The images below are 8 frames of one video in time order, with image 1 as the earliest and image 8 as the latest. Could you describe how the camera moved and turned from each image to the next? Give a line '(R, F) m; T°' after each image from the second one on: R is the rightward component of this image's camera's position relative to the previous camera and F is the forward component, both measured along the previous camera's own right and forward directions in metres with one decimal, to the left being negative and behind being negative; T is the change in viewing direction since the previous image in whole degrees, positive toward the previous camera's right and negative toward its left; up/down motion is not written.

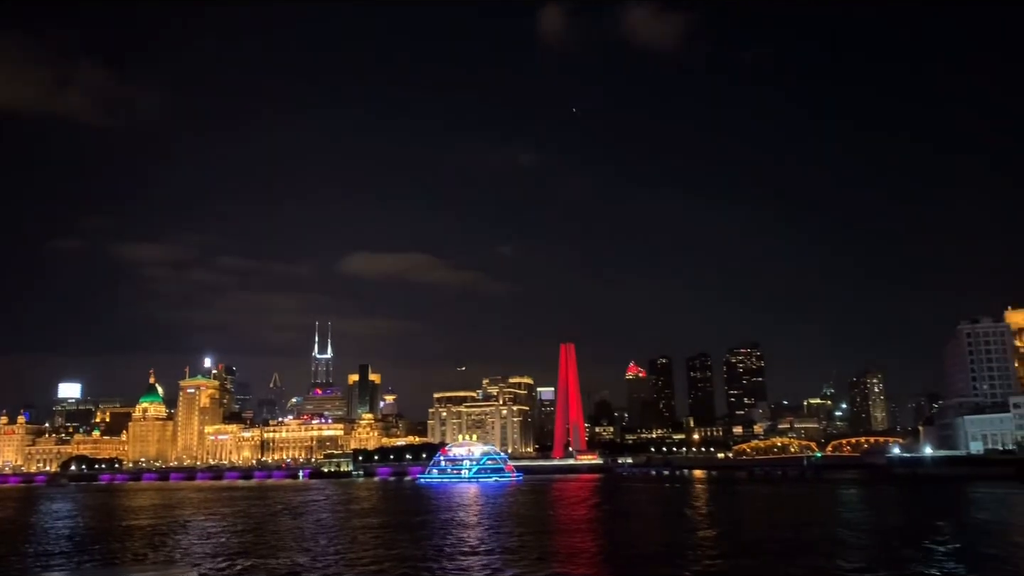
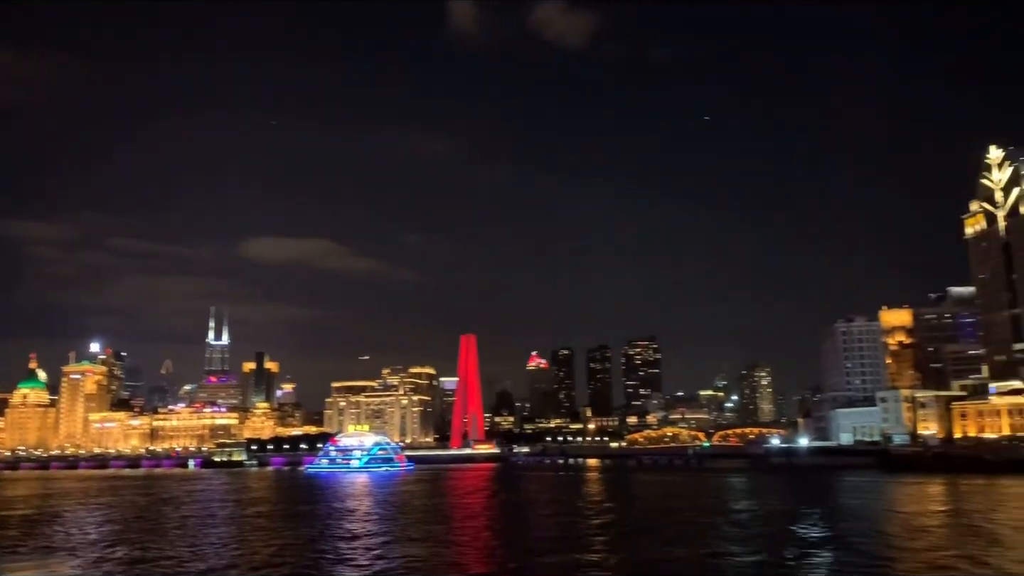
(+0.7, -1.2) m; +6°
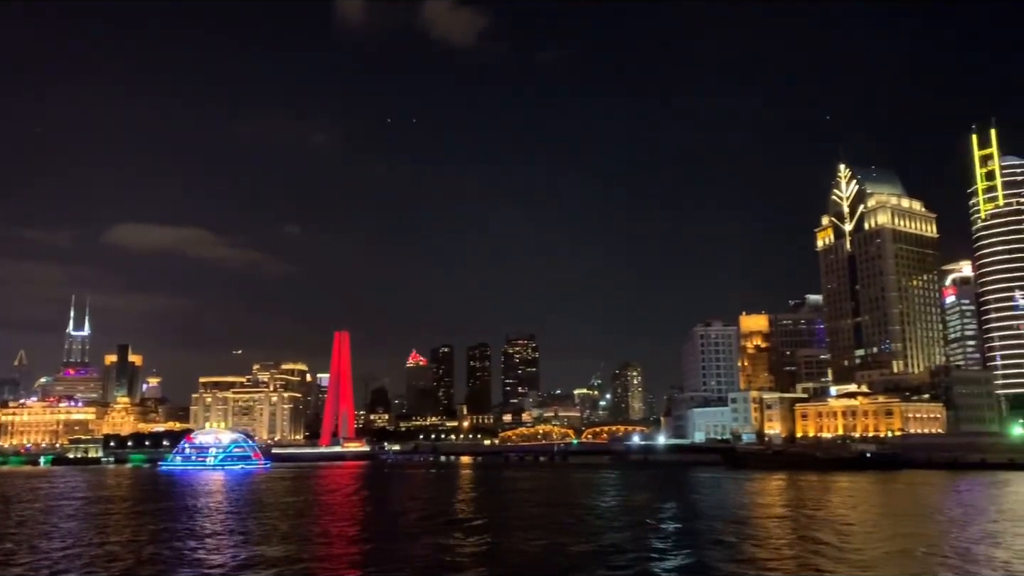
(+1.3, -1.6) m; +8°
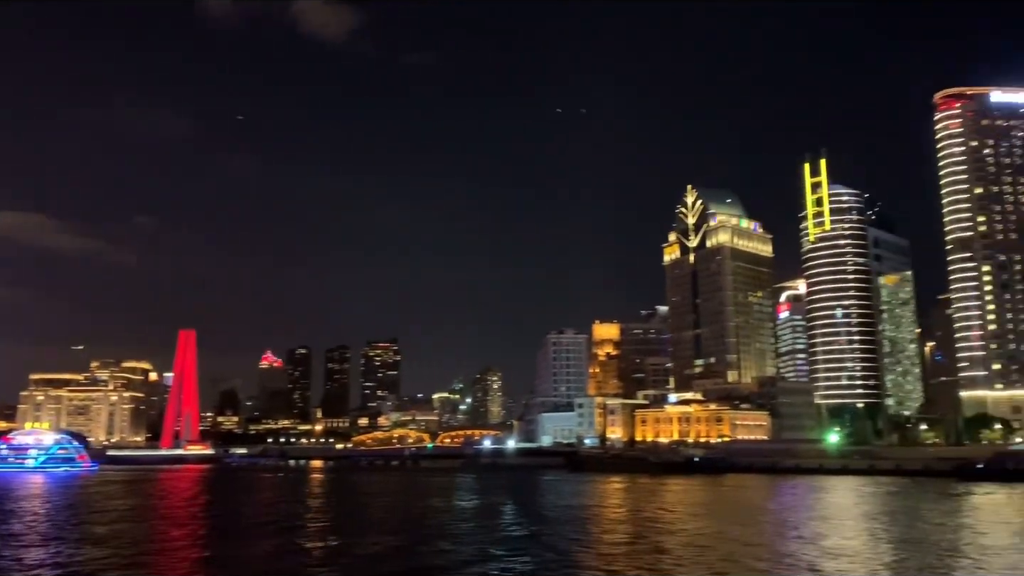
(+1.3, -1.5) m; +9°
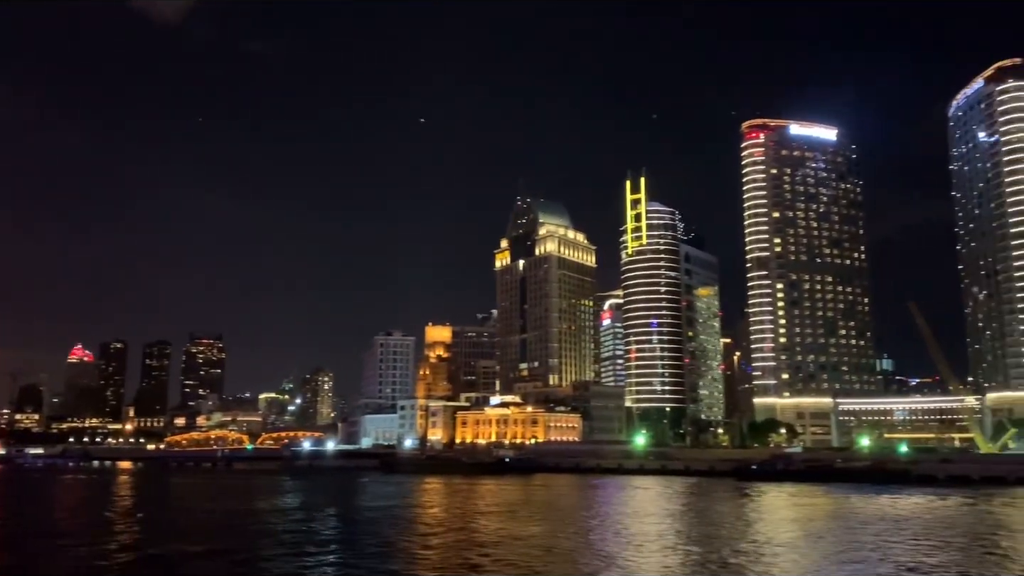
(+1.8, -1.6) m; +11°
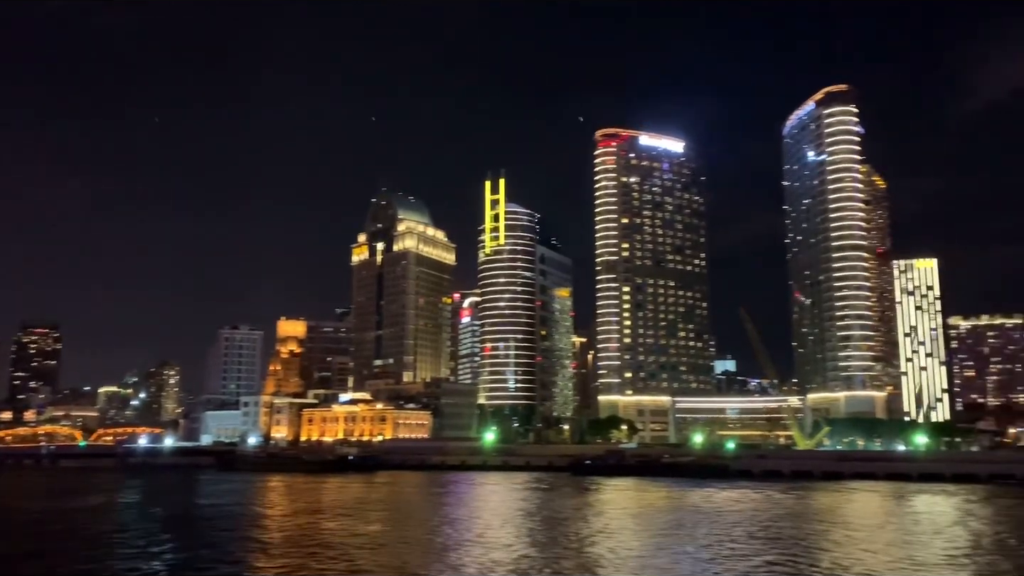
(+1.6, -0.9) m; +9°
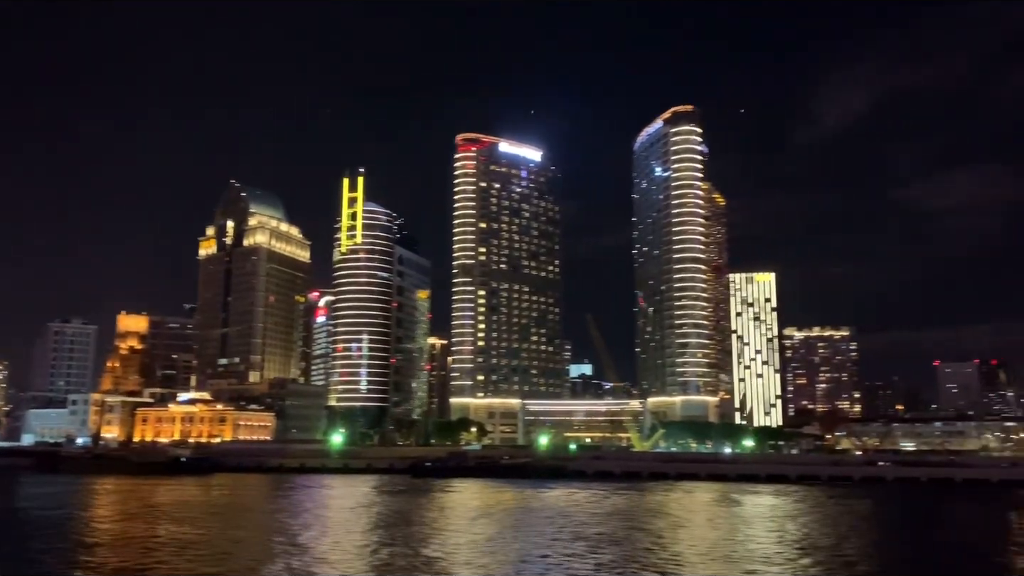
(+1.7, -1.0) m; +9°
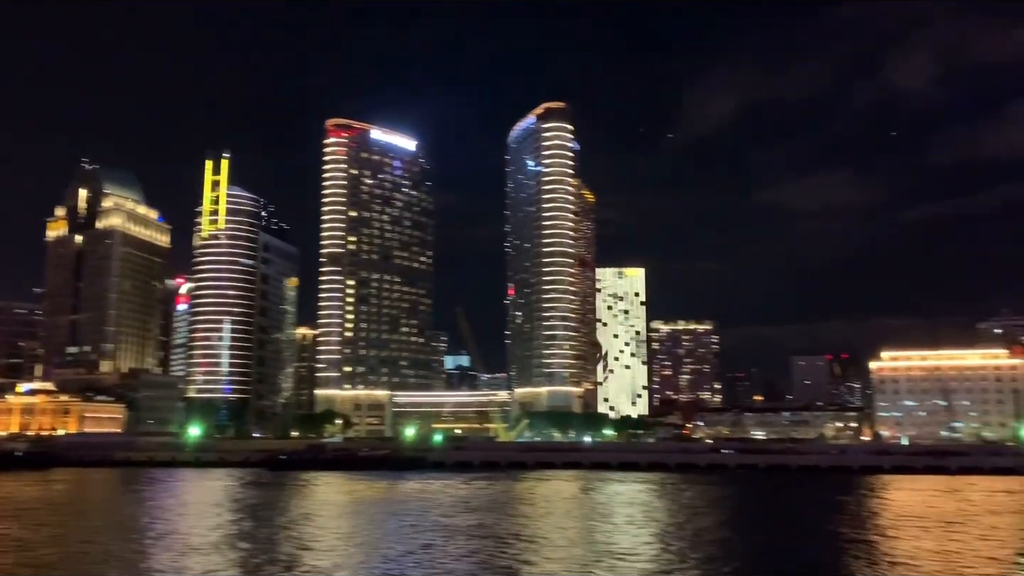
(+1.5, -0.4) m; +8°
